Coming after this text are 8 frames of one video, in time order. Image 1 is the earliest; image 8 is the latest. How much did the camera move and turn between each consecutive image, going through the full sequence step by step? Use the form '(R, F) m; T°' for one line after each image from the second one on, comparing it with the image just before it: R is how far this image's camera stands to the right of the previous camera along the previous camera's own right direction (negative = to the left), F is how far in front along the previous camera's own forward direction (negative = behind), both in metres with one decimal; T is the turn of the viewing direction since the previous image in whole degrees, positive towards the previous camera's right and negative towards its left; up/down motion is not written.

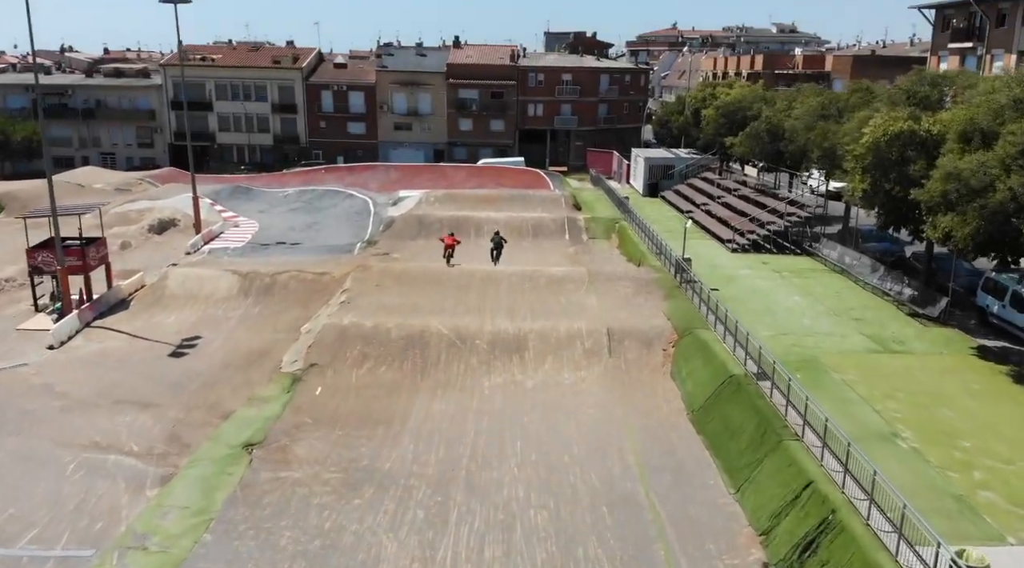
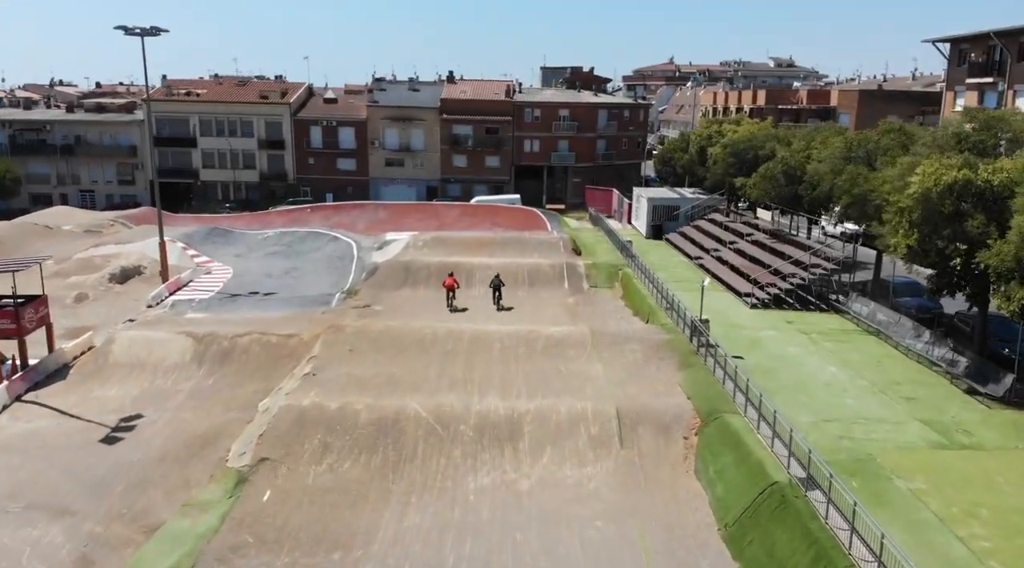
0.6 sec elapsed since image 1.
(+0.1, +3.5) m; 0°
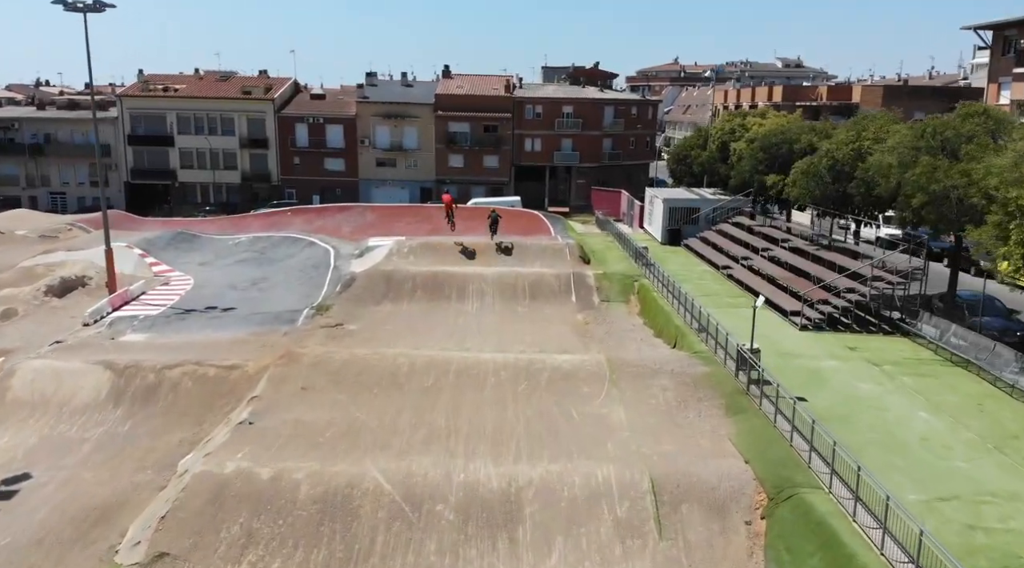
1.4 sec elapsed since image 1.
(+0.1, +5.2) m; 0°
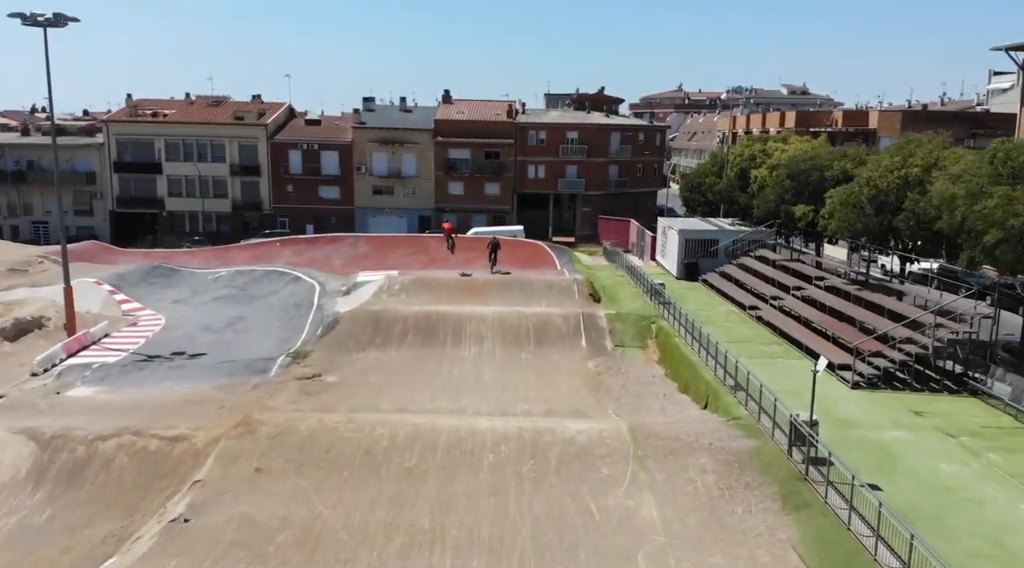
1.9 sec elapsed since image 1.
(0.0, +3.4) m; 0°
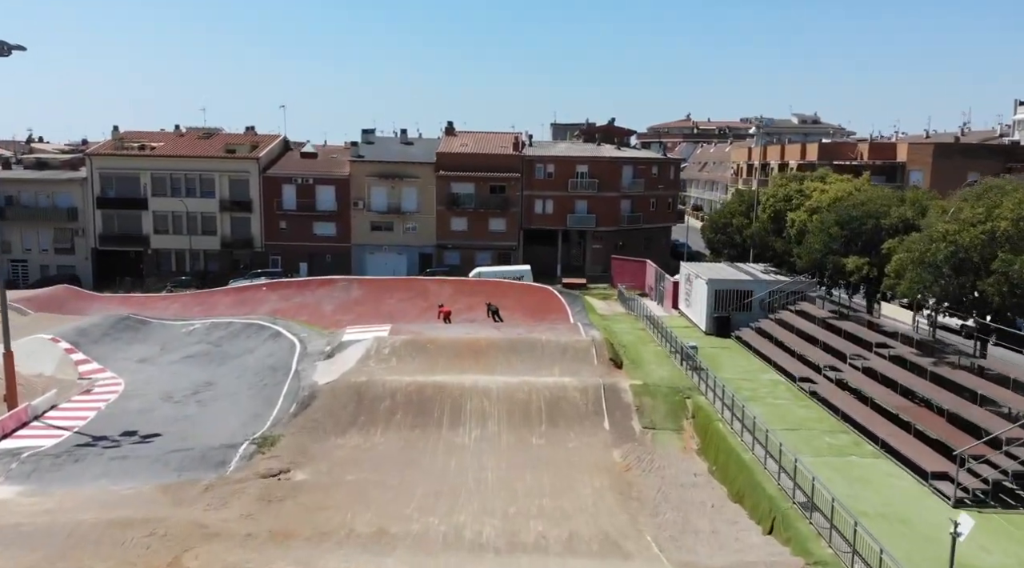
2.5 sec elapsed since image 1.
(-0.1, +4.3) m; 0°
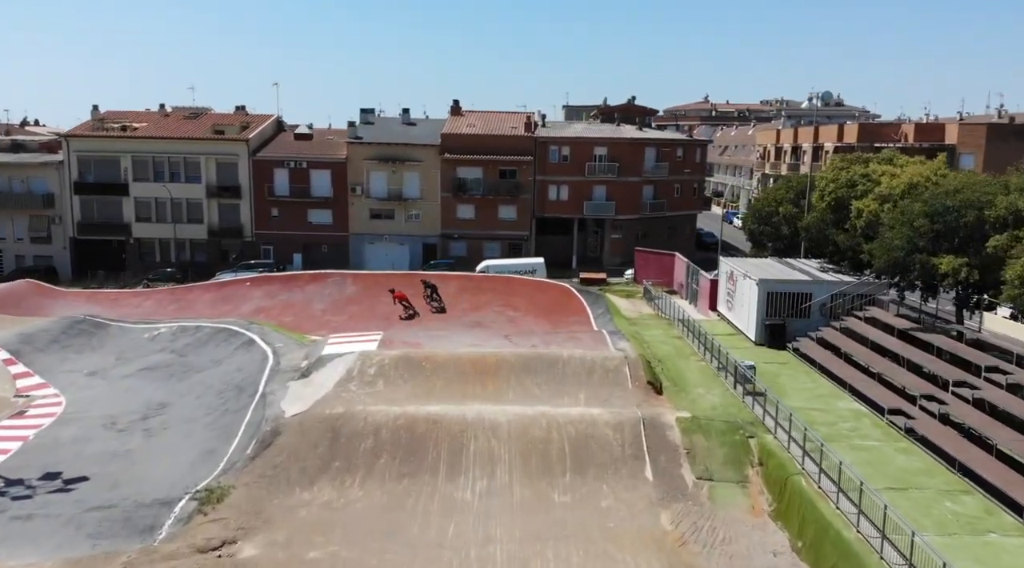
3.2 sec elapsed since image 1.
(-0.2, +5.2) m; -1°
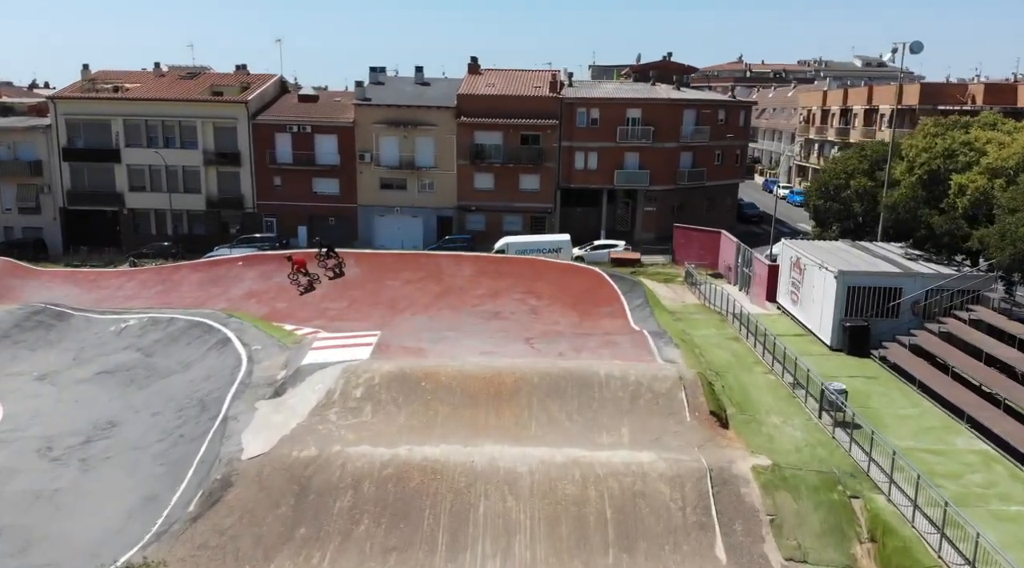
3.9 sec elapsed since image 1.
(0.0, +4.9) m; -2°
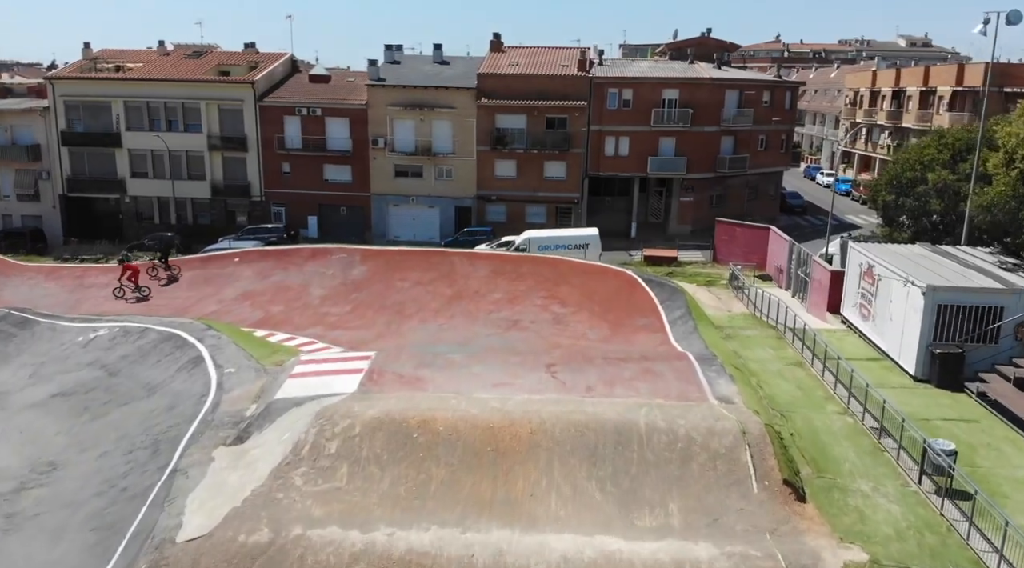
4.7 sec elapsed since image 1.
(+0.2, +3.8) m; -2°
